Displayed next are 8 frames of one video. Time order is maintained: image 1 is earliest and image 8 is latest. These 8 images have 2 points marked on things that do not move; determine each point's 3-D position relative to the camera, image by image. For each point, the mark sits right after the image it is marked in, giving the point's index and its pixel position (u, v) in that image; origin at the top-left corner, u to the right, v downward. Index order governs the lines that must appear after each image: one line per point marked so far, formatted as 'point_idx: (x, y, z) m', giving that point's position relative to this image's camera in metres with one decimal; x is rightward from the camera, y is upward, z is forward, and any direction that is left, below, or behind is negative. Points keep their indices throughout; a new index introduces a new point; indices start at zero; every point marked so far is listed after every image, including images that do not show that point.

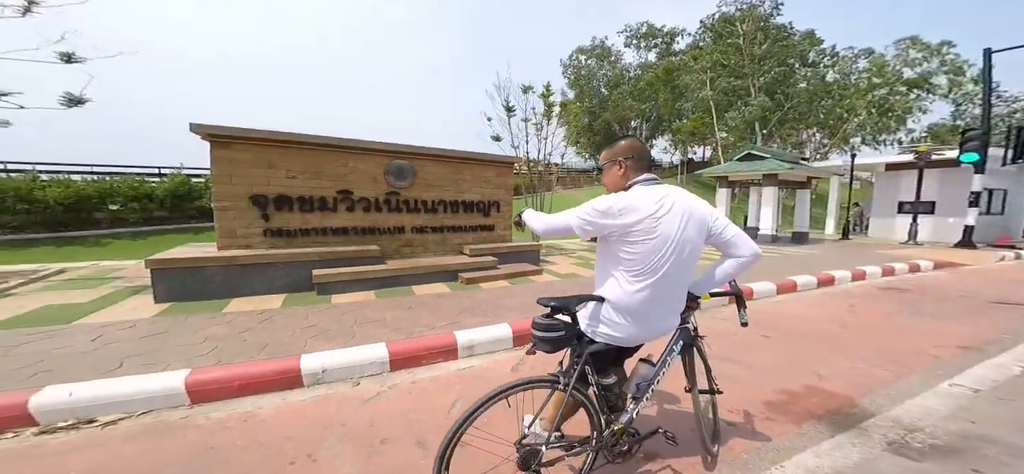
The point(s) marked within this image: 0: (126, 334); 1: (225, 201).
0: (-4.0, -1.0, +3.8) m
1: (-3.7, +0.5, +4.9) m
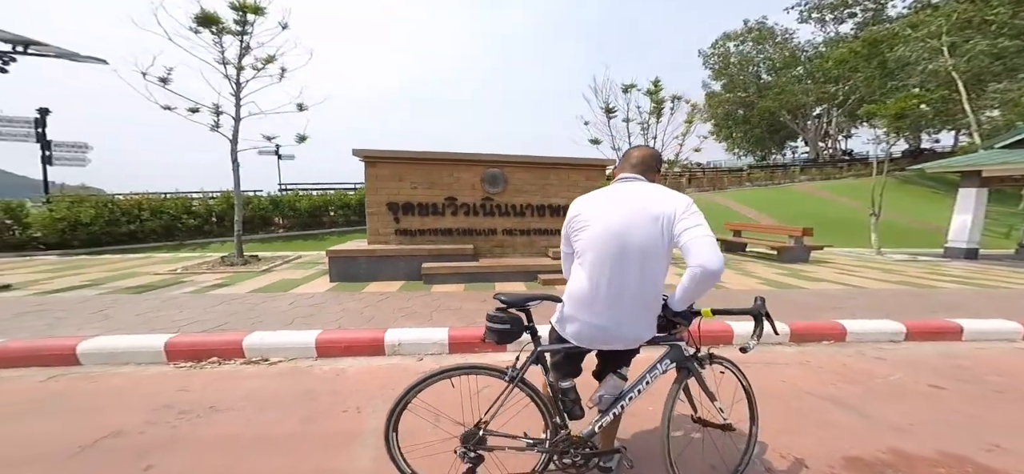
0: (-3.2, -0.9, +5.4) m
1: (-2.5, +0.5, +6.4) m
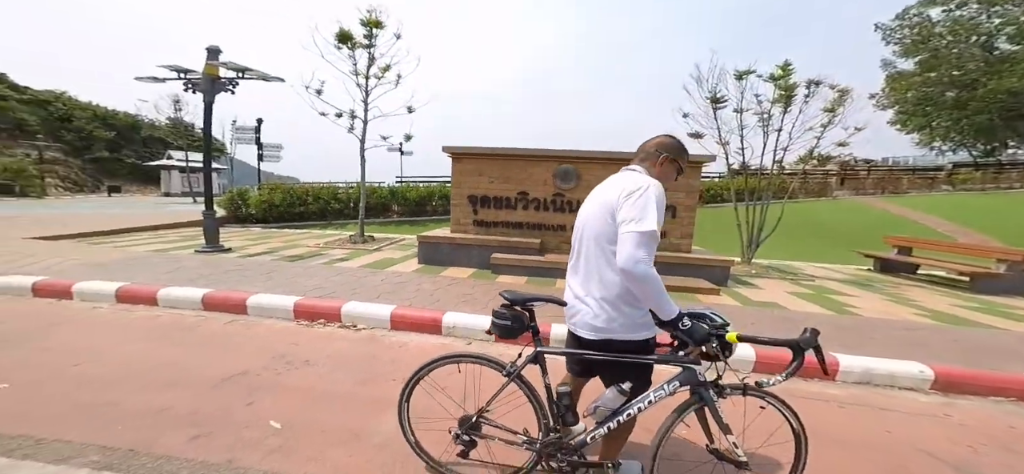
0: (-2.1, -0.6, +6.3) m
1: (-1.0, +0.7, +7.0) m
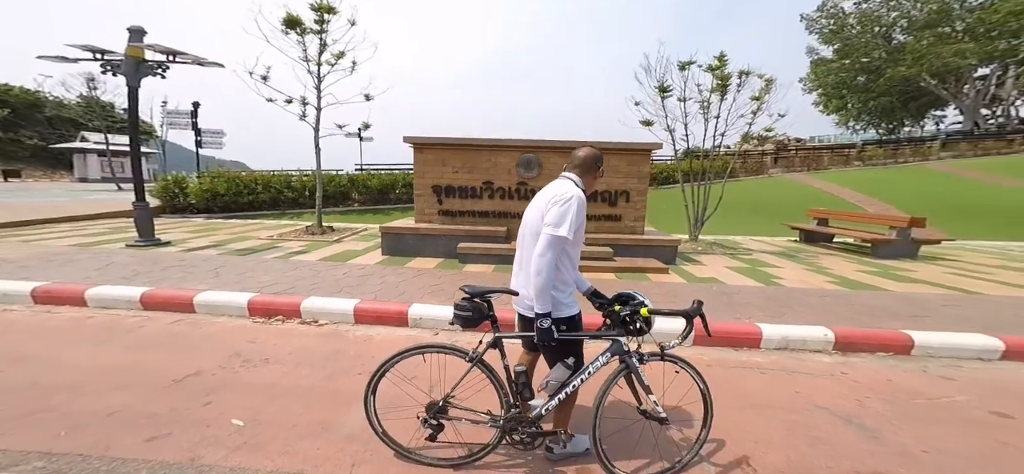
0: (-2.8, -0.5, +6.3) m
1: (-1.8, +0.9, +7.0) m
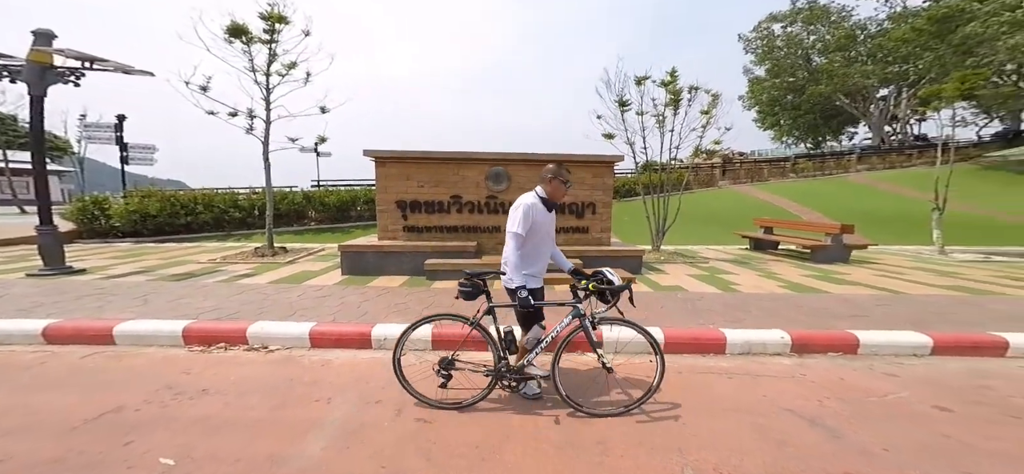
0: (-3.3, -0.8, +5.9) m
1: (-2.4, +0.6, +6.7) m
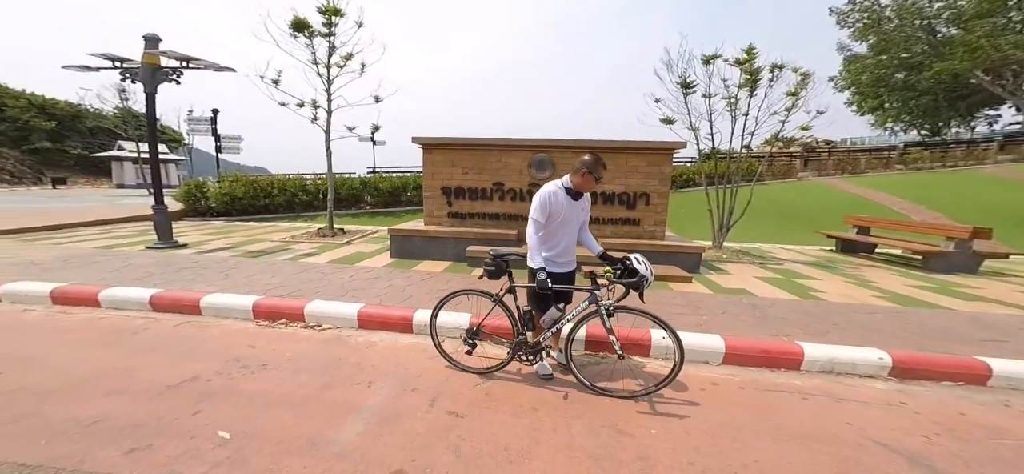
0: (-2.5, -0.5, +6.1) m
1: (-1.5, +0.9, +6.7) m
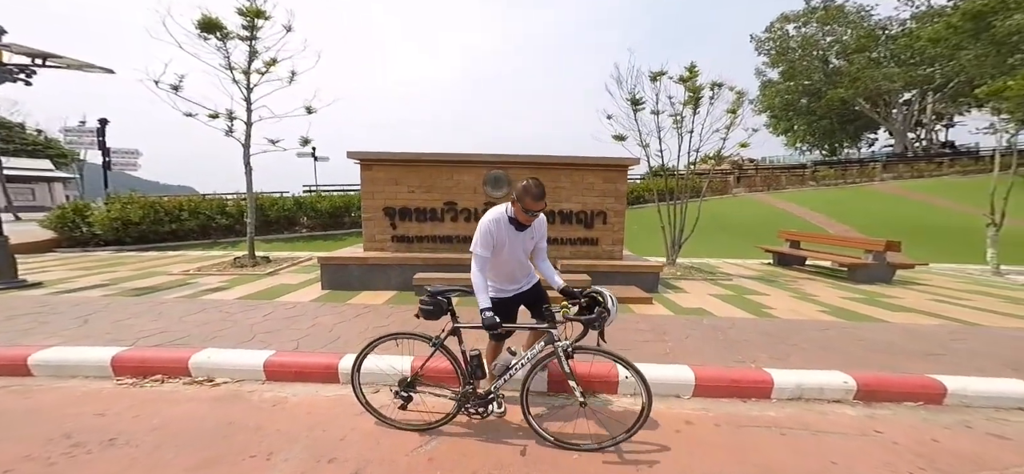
0: (-3.3, -0.9, +5.2) m
1: (-2.4, +0.4, +6.0) m
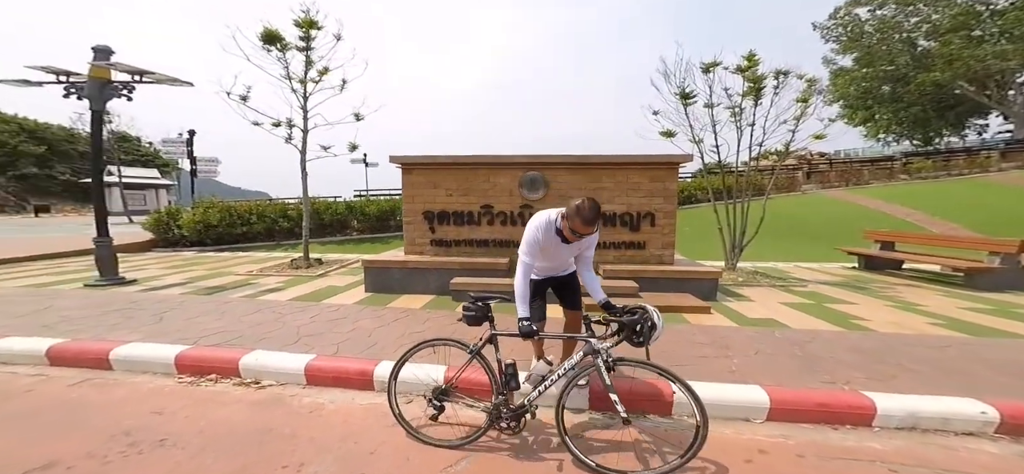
0: (-2.7, -1.0, +5.3) m
1: (-1.7, +0.4, +6.0) m
